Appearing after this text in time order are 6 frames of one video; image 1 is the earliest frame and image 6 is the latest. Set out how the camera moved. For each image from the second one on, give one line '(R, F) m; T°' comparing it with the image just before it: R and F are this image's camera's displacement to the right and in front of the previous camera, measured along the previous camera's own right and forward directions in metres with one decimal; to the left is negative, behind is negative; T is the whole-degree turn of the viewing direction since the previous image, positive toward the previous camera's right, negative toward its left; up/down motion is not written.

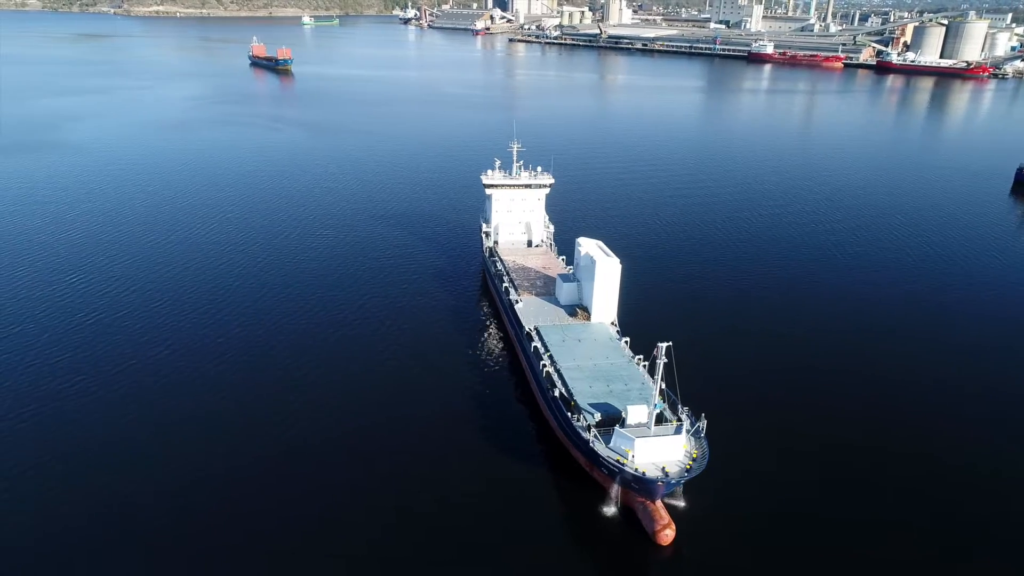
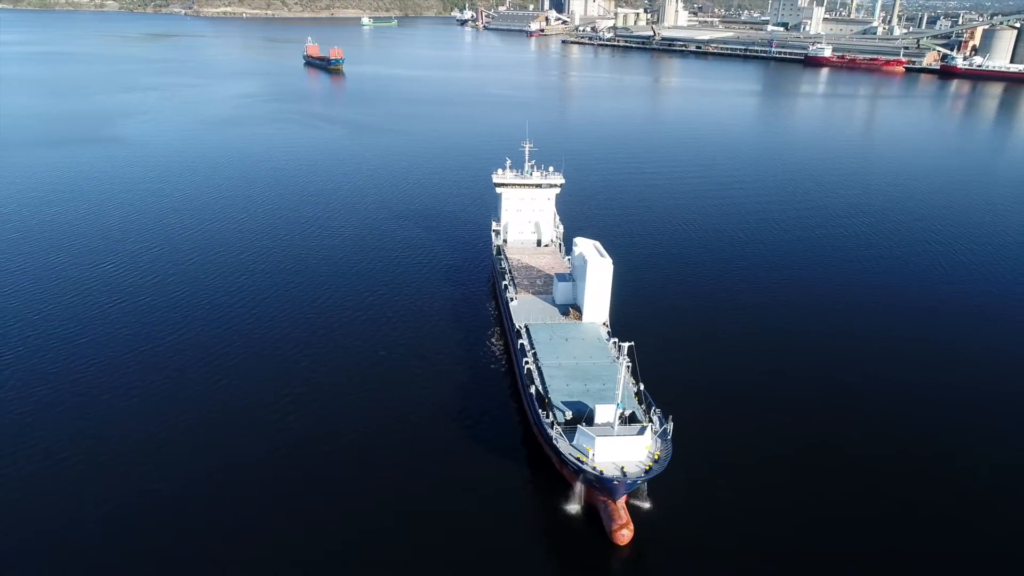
(+3.3, -0.3) m; -4°
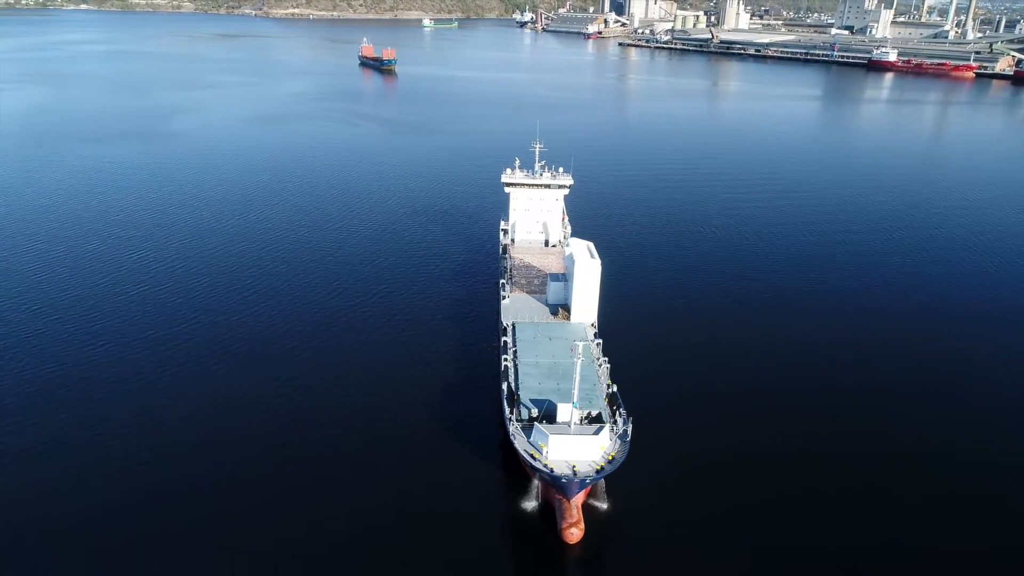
(+3.7, -0.2) m; -4°
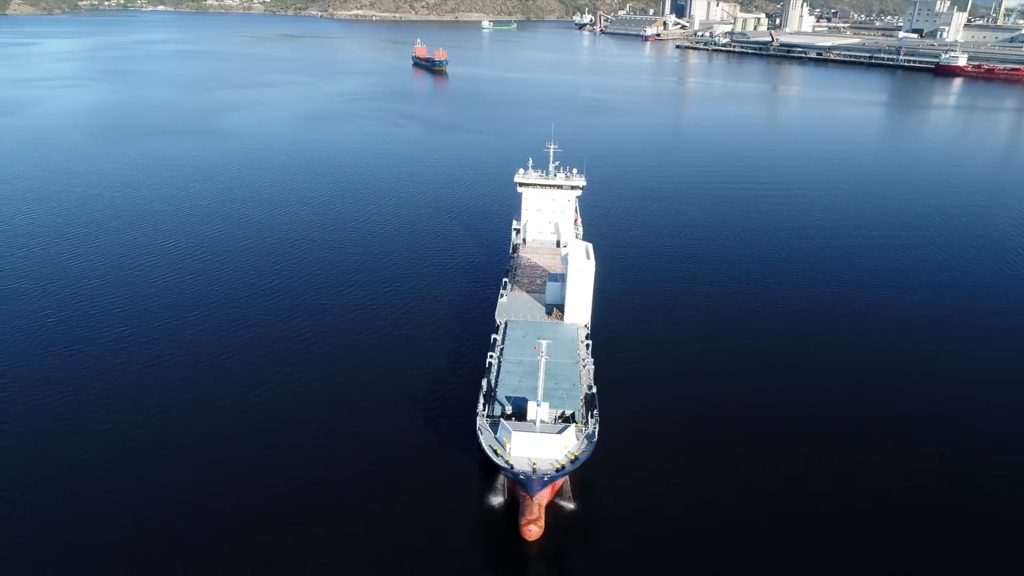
(+3.3, -0.2) m; -4°
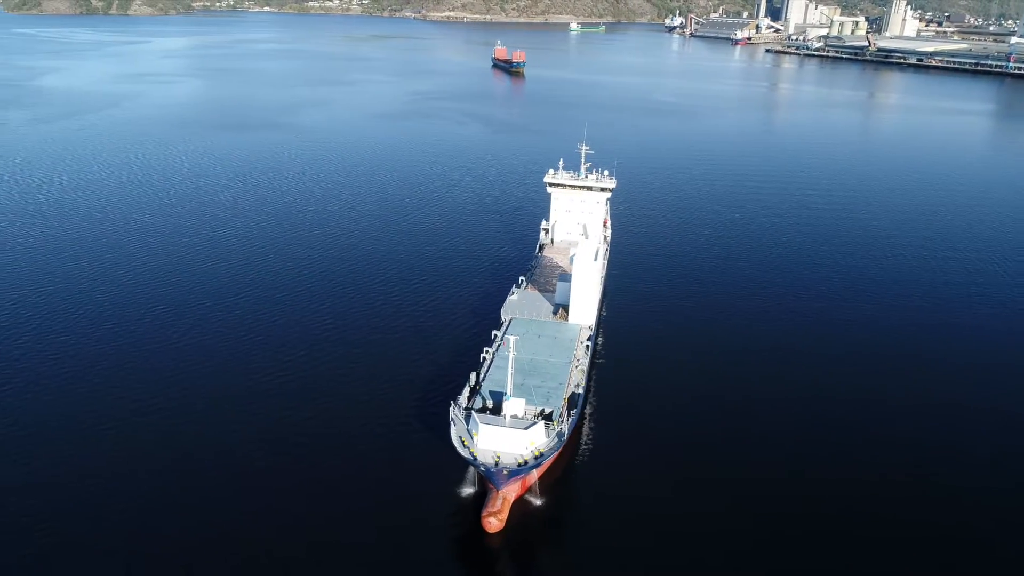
(+4.2, -0.2) m; -6°
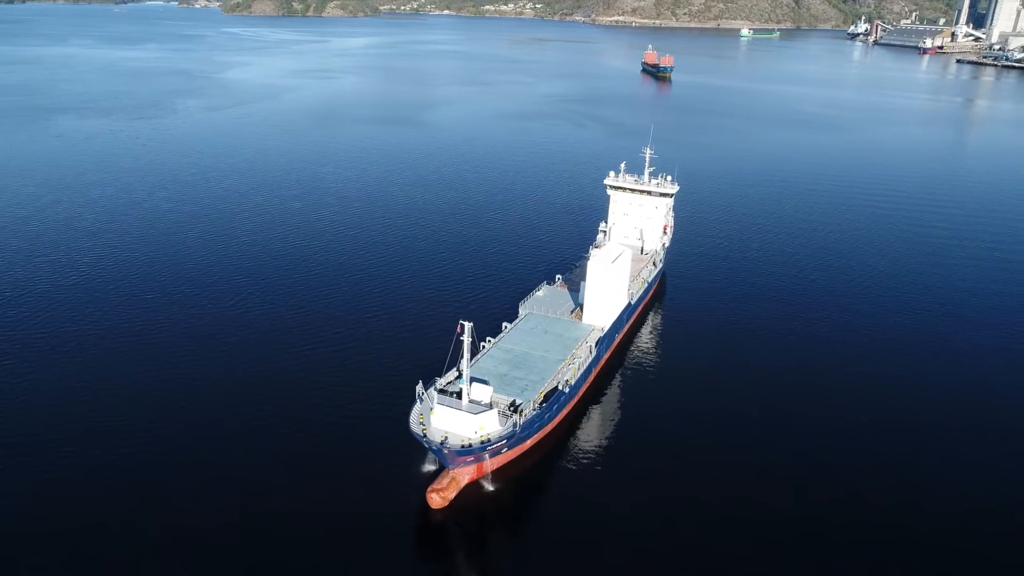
(+7.5, 0.0) m; -12°
